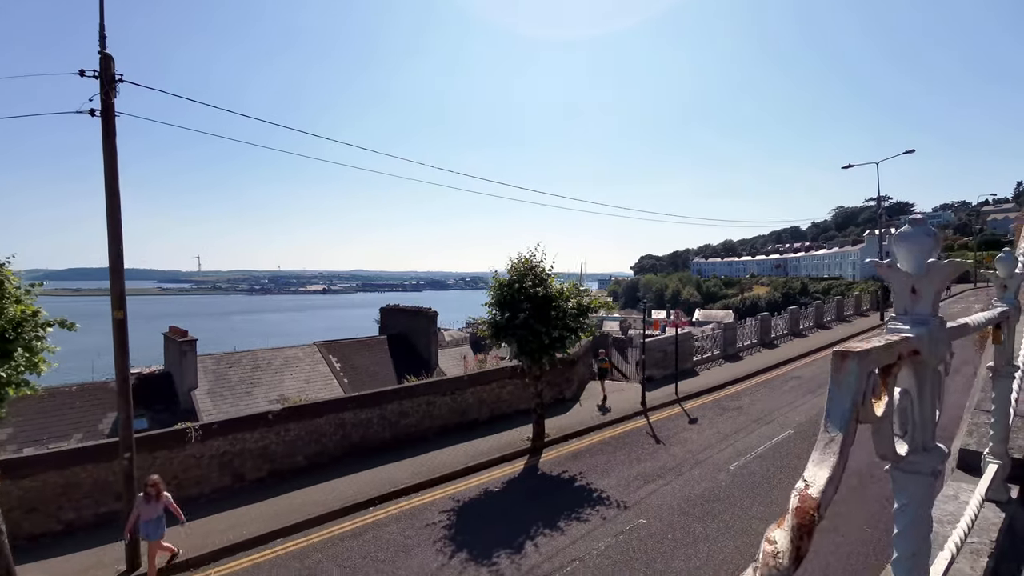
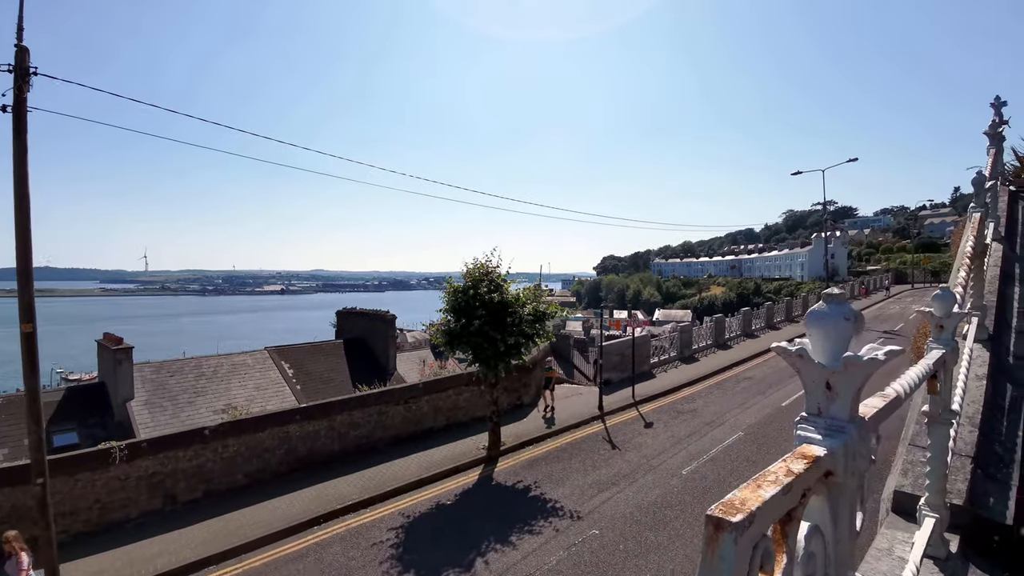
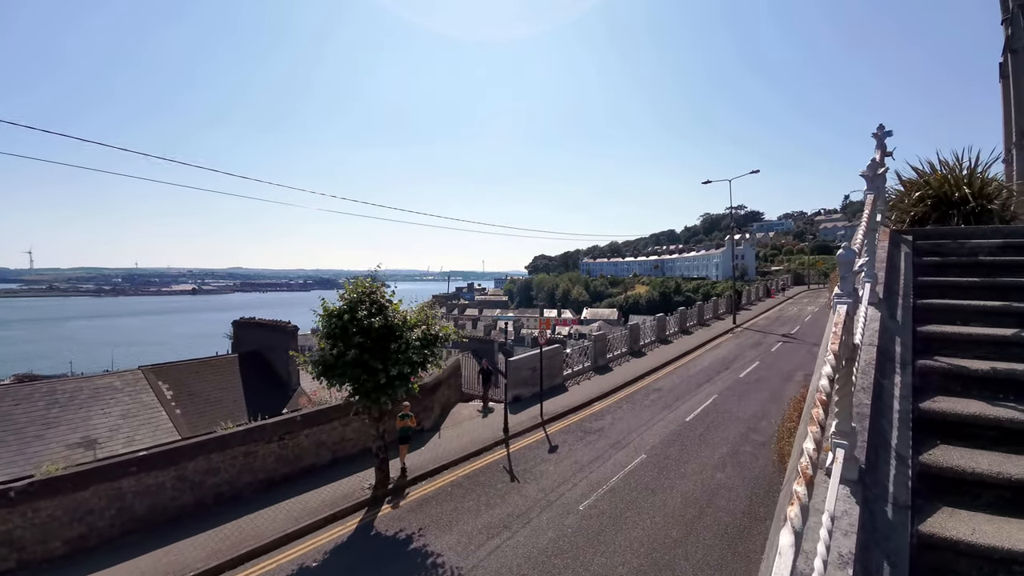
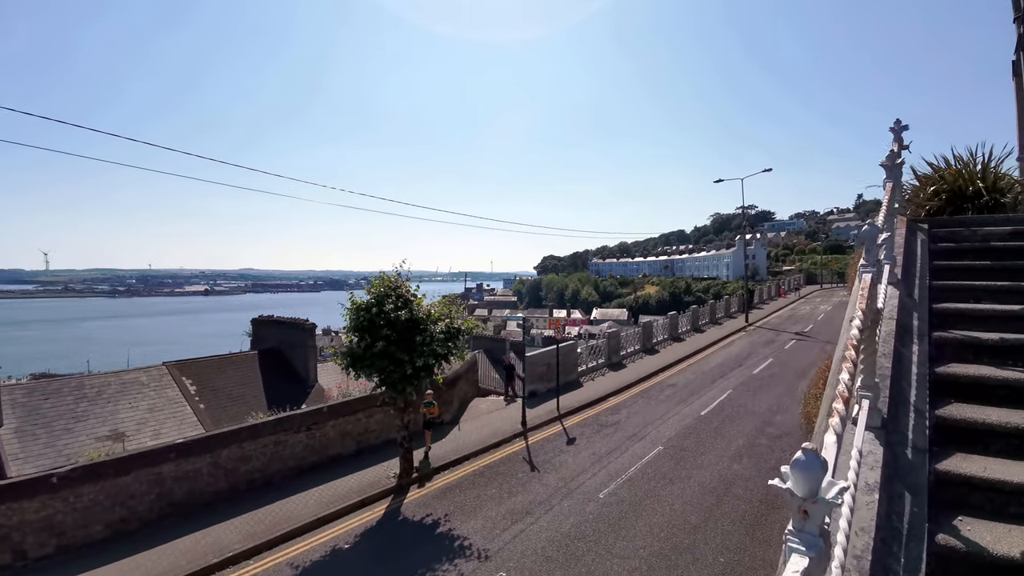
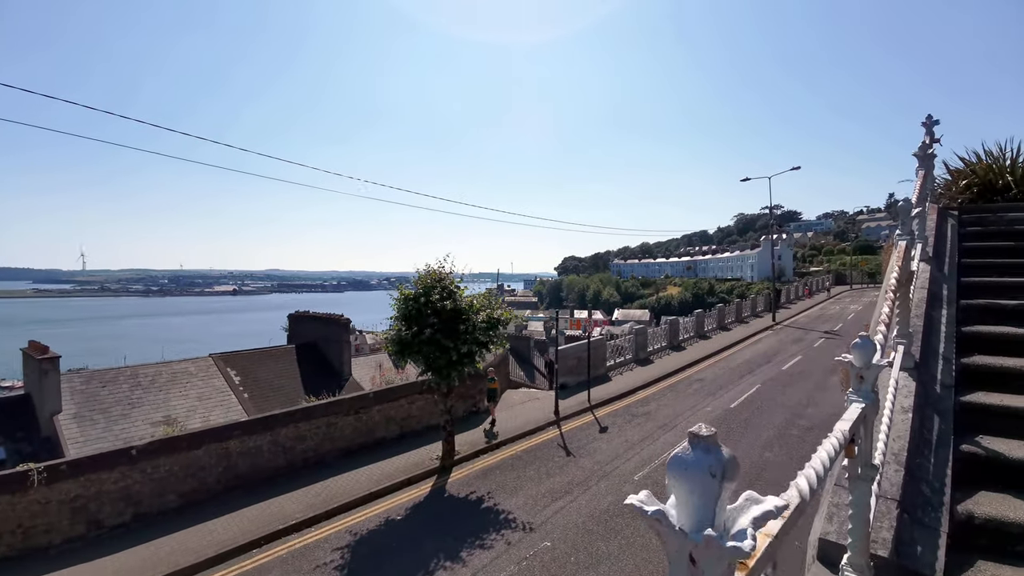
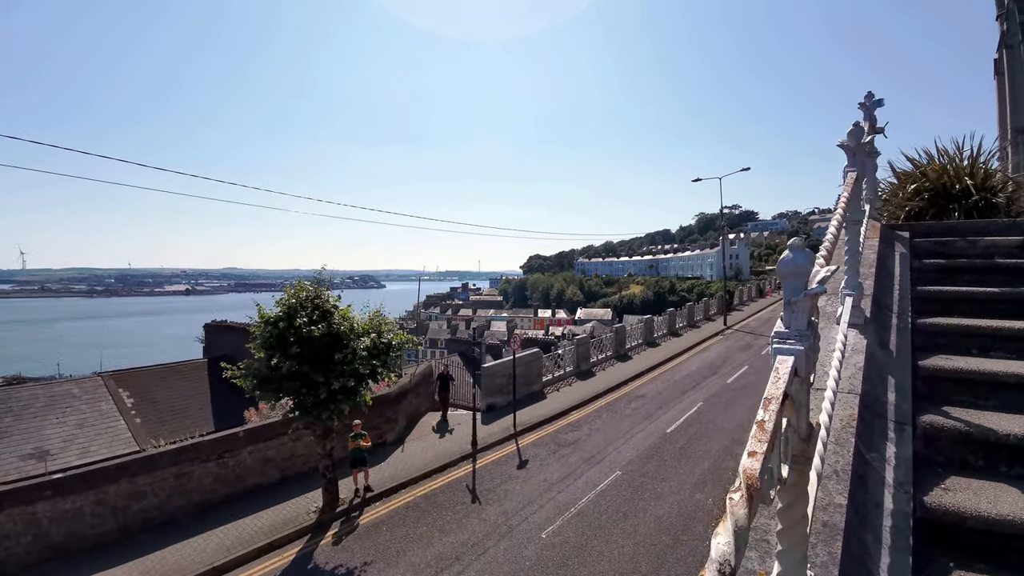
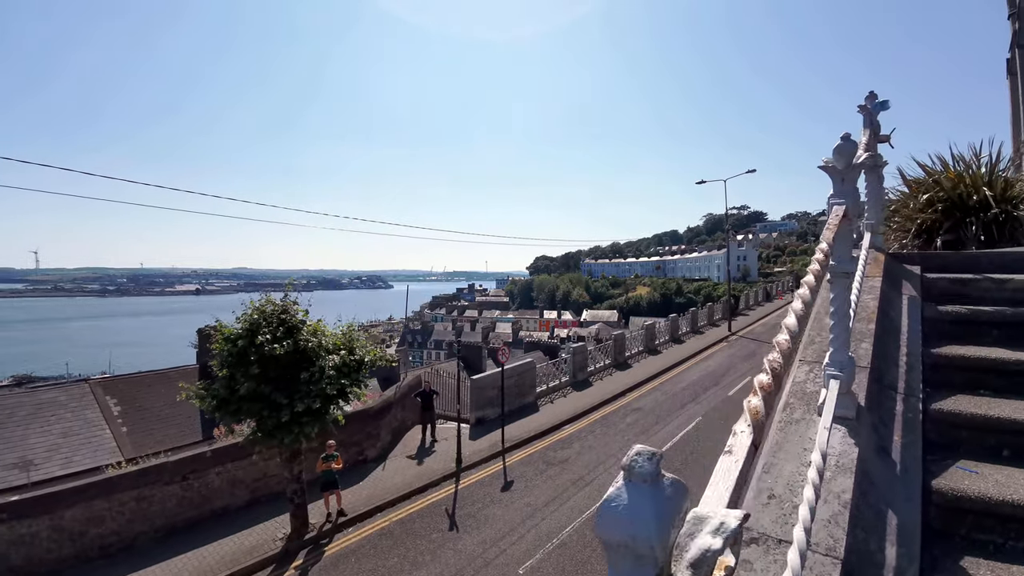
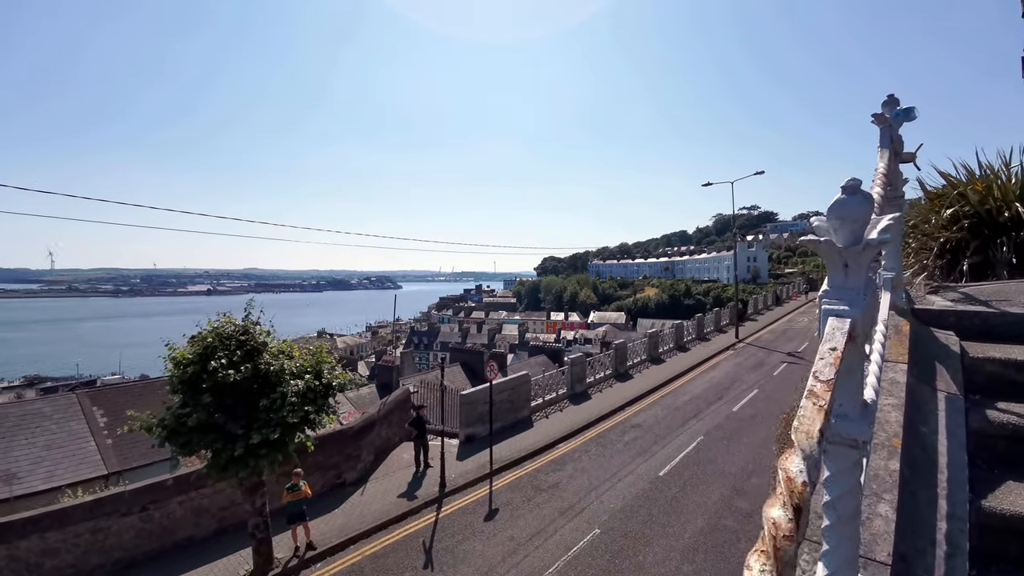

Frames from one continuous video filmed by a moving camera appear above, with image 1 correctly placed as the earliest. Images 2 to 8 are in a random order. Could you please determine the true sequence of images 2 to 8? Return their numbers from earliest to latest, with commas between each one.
2, 5, 4, 3, 6, 7, 8
